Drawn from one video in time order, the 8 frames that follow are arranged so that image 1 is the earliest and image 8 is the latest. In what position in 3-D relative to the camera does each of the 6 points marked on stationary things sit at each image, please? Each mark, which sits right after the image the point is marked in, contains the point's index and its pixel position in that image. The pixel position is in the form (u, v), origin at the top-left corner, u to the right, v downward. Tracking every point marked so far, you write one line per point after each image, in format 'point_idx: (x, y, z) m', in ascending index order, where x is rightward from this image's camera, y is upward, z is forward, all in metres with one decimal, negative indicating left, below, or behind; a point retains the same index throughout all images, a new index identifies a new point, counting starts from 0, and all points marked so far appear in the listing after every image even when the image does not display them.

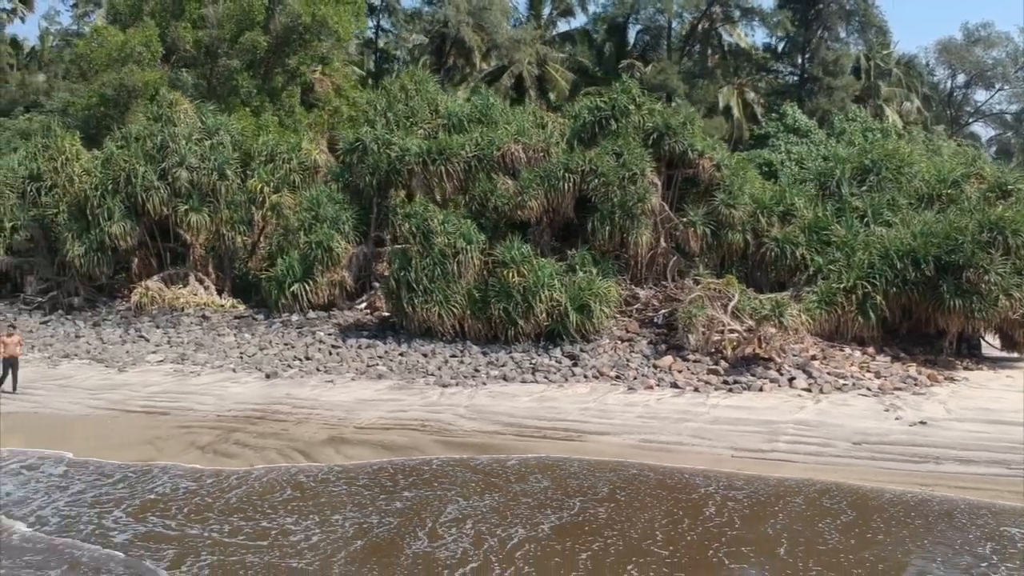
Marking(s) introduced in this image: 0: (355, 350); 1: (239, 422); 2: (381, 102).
0: (-2.5, -1.0, +16.0) m
1: (-3.1, -1.5, +11.5) m
2: (-2.5, +3.7, +19.8) m
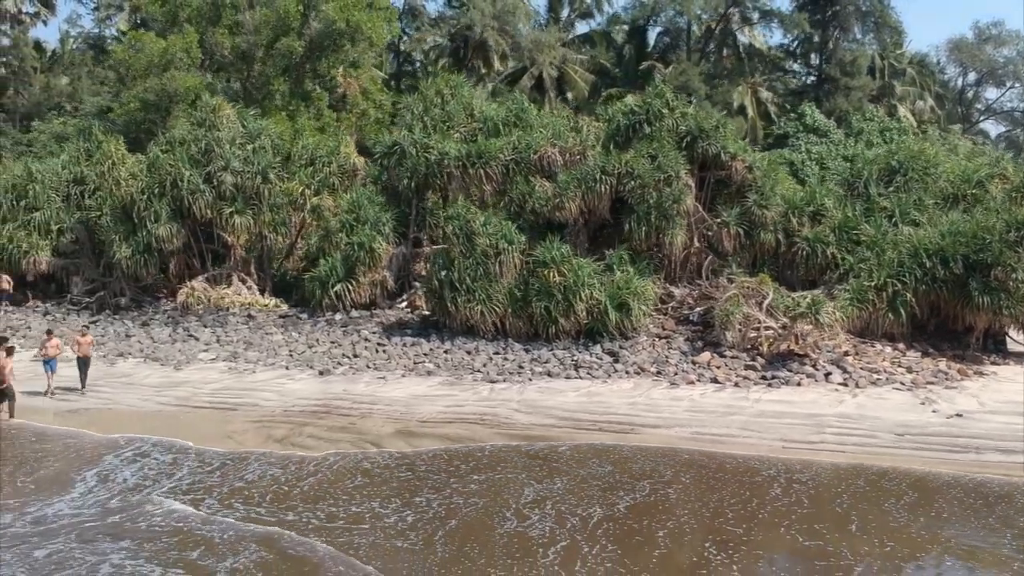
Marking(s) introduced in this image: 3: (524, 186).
0: (-1.9, -1.0, +16.6) m
1: (-2.5, -1.6, +12.0) m
2: (-1.9, +3.7, +20.4) m
3: (+0.2, +1.8, +17.9) m
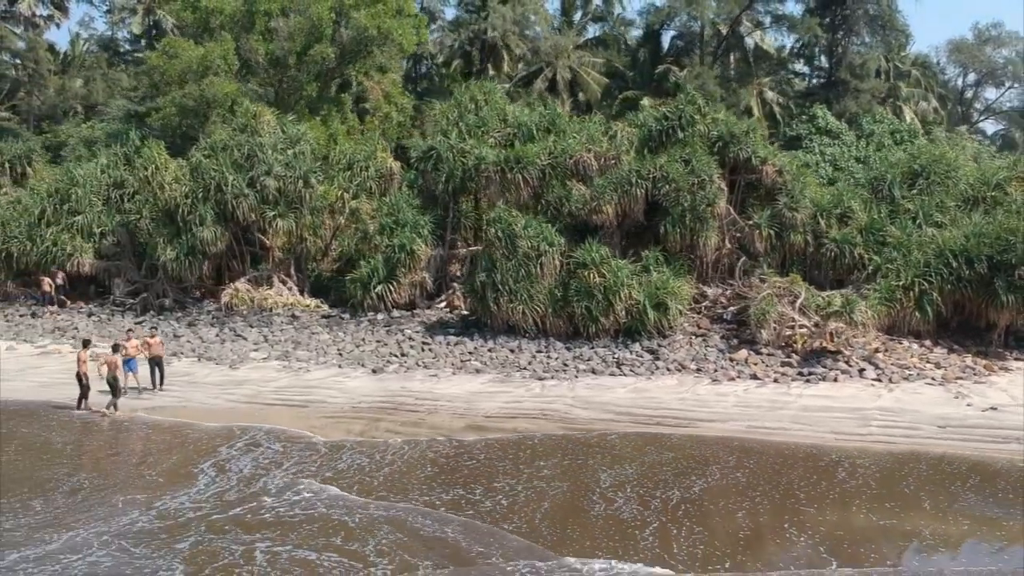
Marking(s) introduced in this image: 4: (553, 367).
0: (-1.2, -1.0, +17.2) m
1: (-1.7, -1.6, +12.6) m
2: (-1.2, +3.7, +21.0) m
3: (+0.9, +1.8, +18.5) m
4: (+0.6, -1.2, +15.8) m
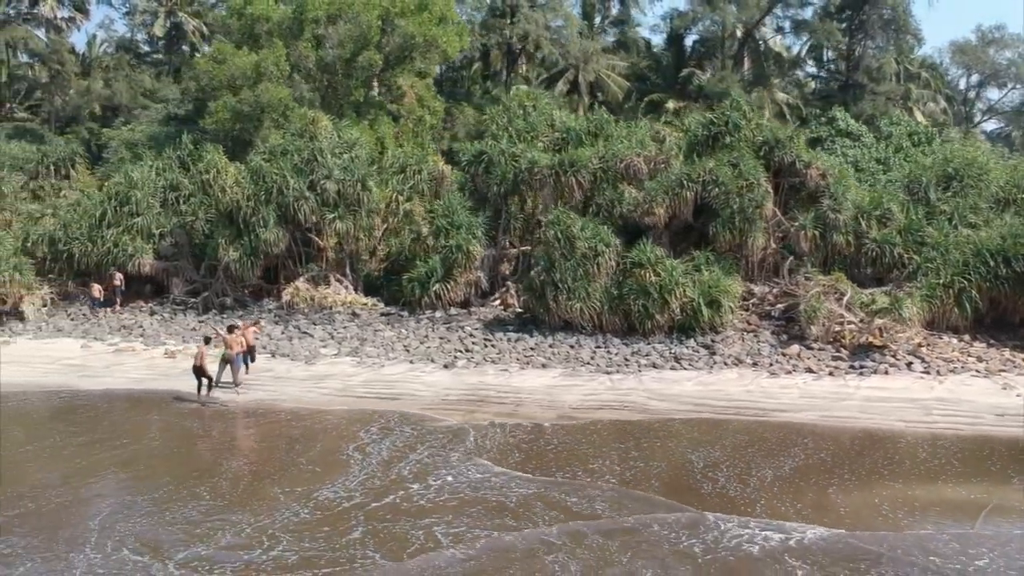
0: (-0.1, -1.0, +18.0) m
1: (-0.6, -1.6, +13.5) m
2: (-0.2, +3.8, +21.8) m
3: (+2.0, +1.9, +19.4) m
4: (+1.7, -1.2, +16.6) m
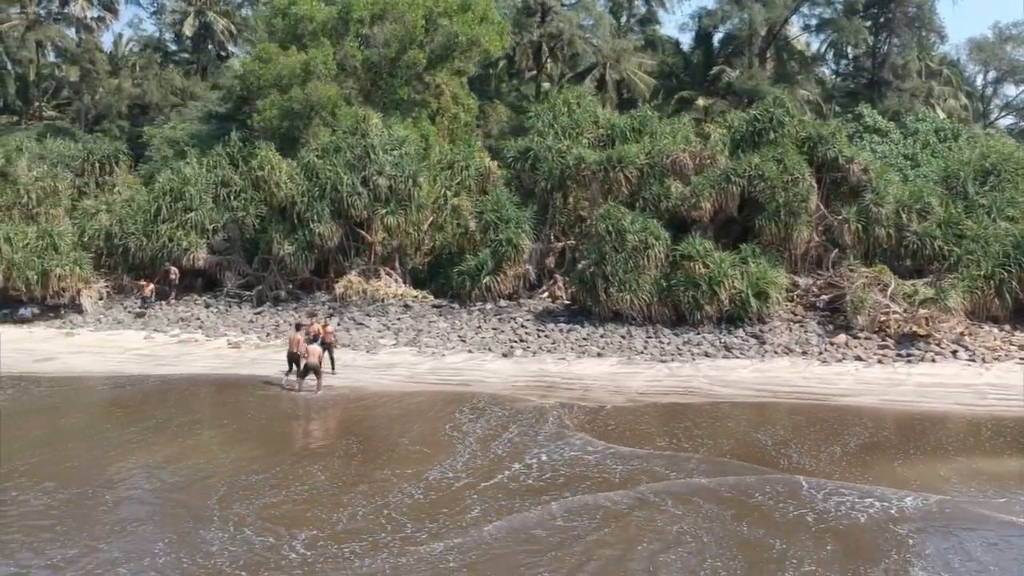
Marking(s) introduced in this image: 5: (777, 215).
0: (+0.9, -0.8, +18.6) m
1: (+0.4, -1.4, +14.0) m
2: (+0.8, +3.9, +22.3) m
3: (+2.9, +2.0, +19.9) m
4: (+2.7, -1.1, +17.2) m
5: (+5.1, +1.4, +19.1) m
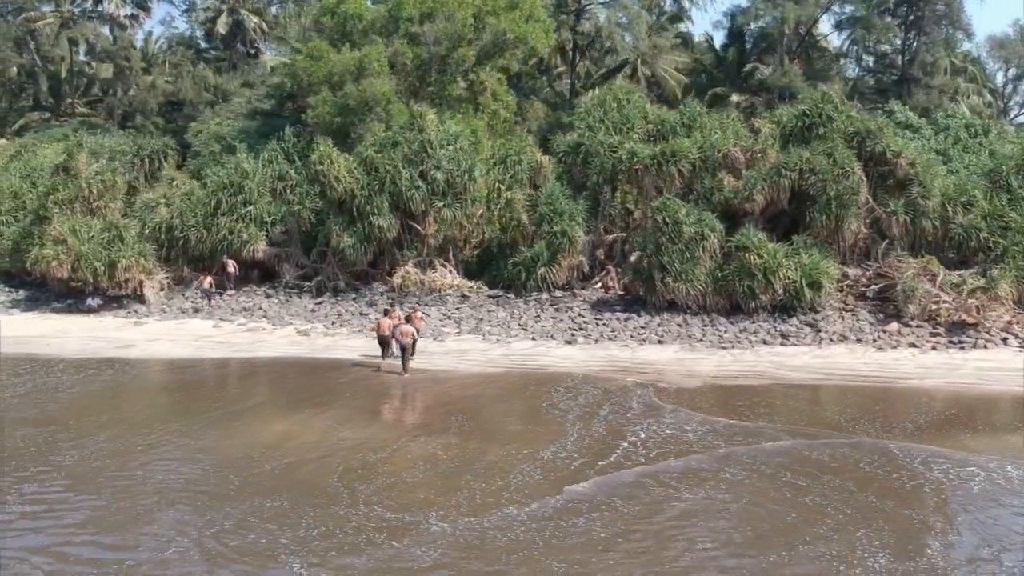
0: (+2.0, -0.7, +19.2) m
1: (+1.5, -1.3, +14.6) m
2: (+2.0, +4.1, +22.9) m
3: (+4.1, +2.2, +20.5) m
4: (+3.8, -0.9, +17.8) m
5: (+6.2, +1.6, +19.7) m
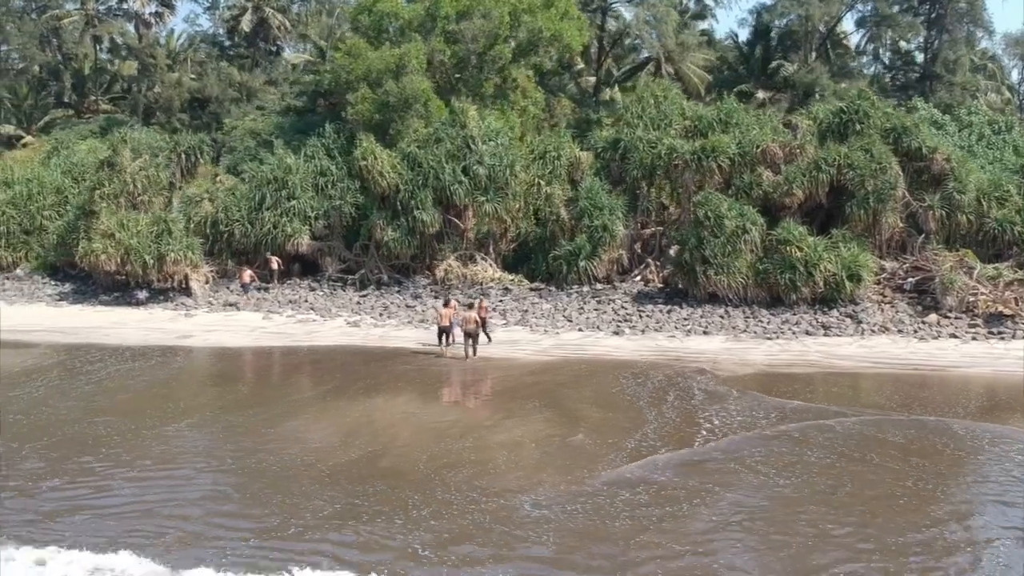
0: (+2.9, -0.5, +19.6) m
1: (+2.4, -1.1, +15.1) m
2: (+2.9, +4.3, +23.4) m
3: (+5.0, +2.4, +21.0) m
4: (+4.7, -0.7, +18.3) m
5: (+7.1, +1.7, +20.2) m
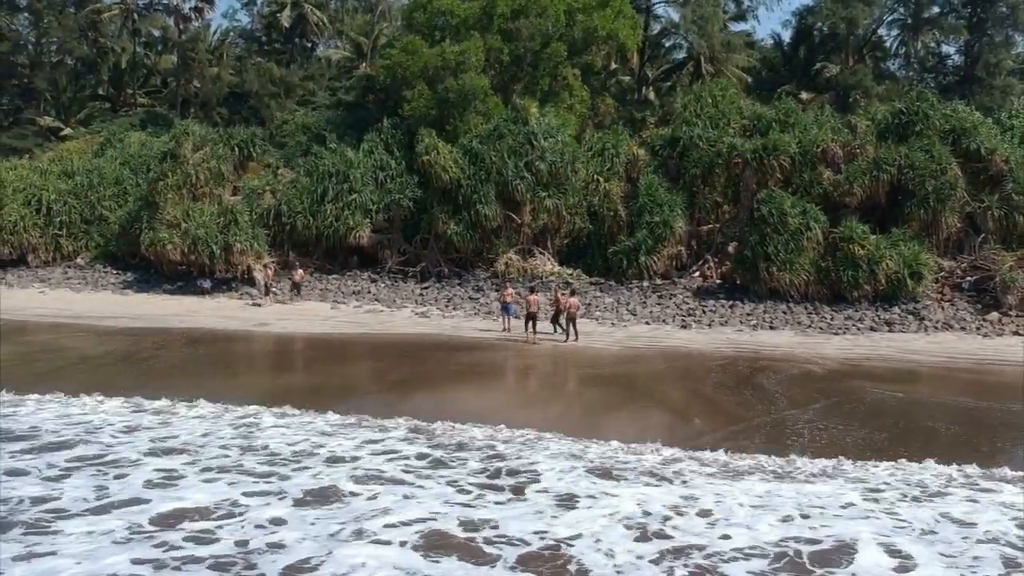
0: (+4.3, -0.4, +20.0) m
1: (+3.7, -1.0, +15.5) m
2: (+4.3, +4.4, +23.8) m
3: (+6.4, +2.4, +21.3) m
4: (+6.1, -0.7, +18.6) m
5: (+8.5, +1.8, +20.5) m
